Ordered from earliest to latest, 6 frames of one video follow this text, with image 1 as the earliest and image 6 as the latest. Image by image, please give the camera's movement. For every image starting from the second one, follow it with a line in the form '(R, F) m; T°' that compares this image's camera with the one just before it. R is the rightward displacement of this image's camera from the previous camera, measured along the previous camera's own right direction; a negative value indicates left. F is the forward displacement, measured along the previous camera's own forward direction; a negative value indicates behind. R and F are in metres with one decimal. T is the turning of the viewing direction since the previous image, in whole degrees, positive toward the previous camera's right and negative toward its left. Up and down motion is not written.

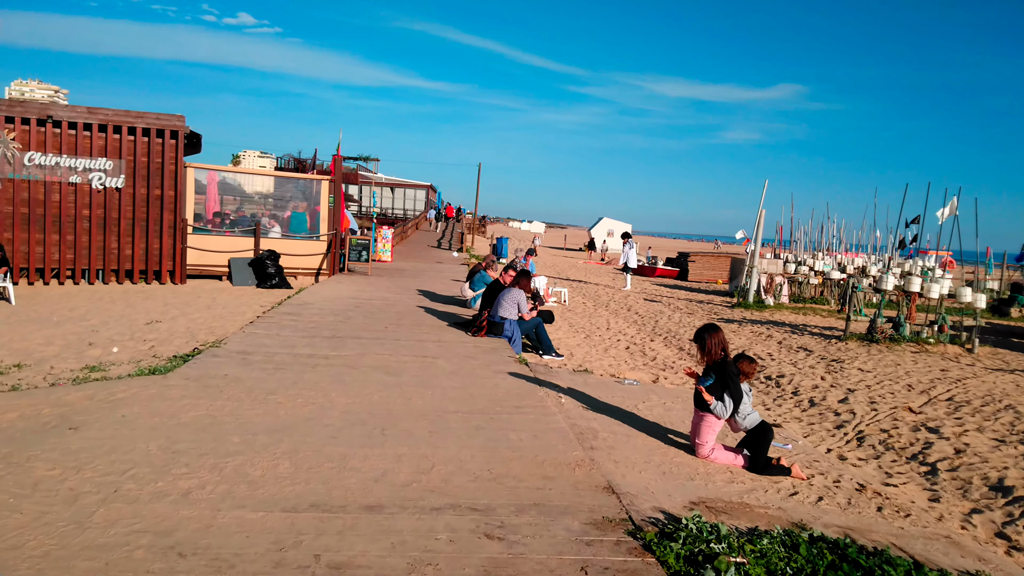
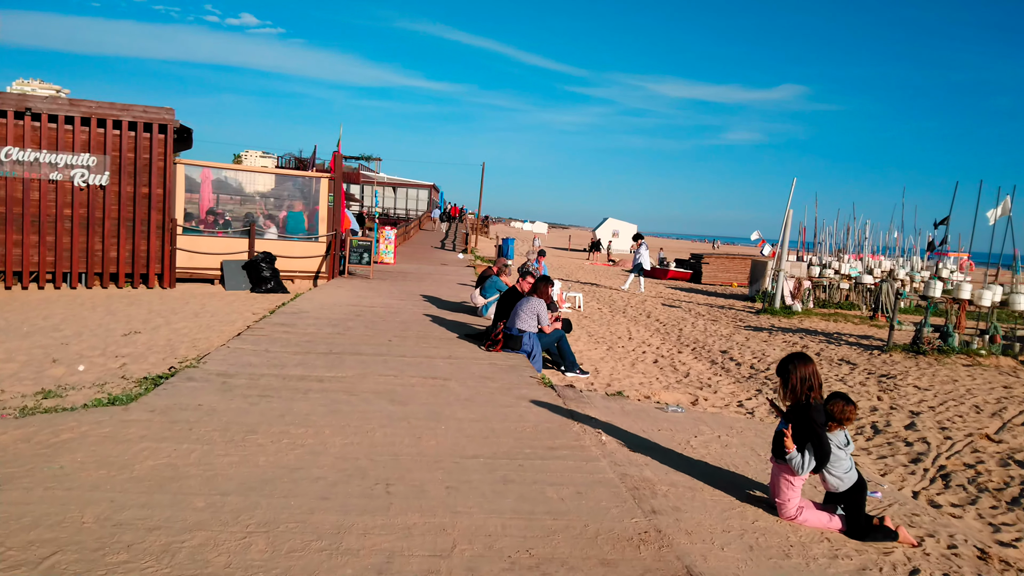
(-0.2, +1.0) m; 0°
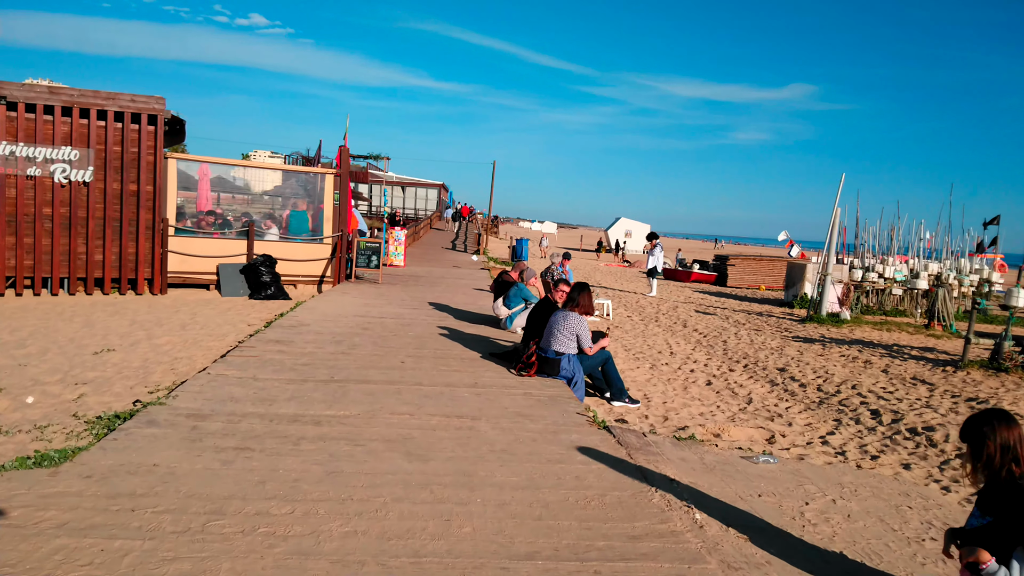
(-0.2, +1.2) m; -1°
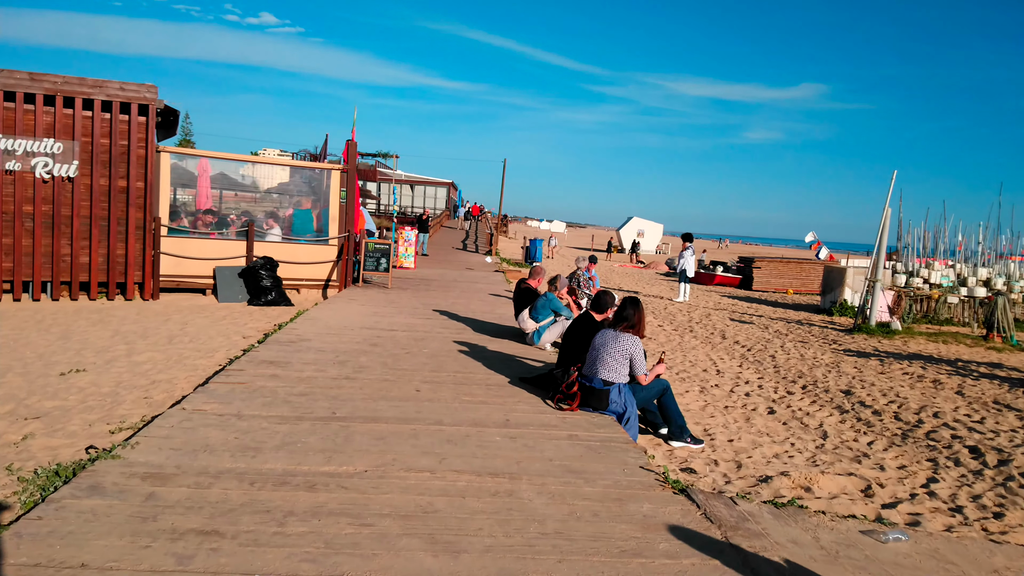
(-0.2, +1.1) m; -1°
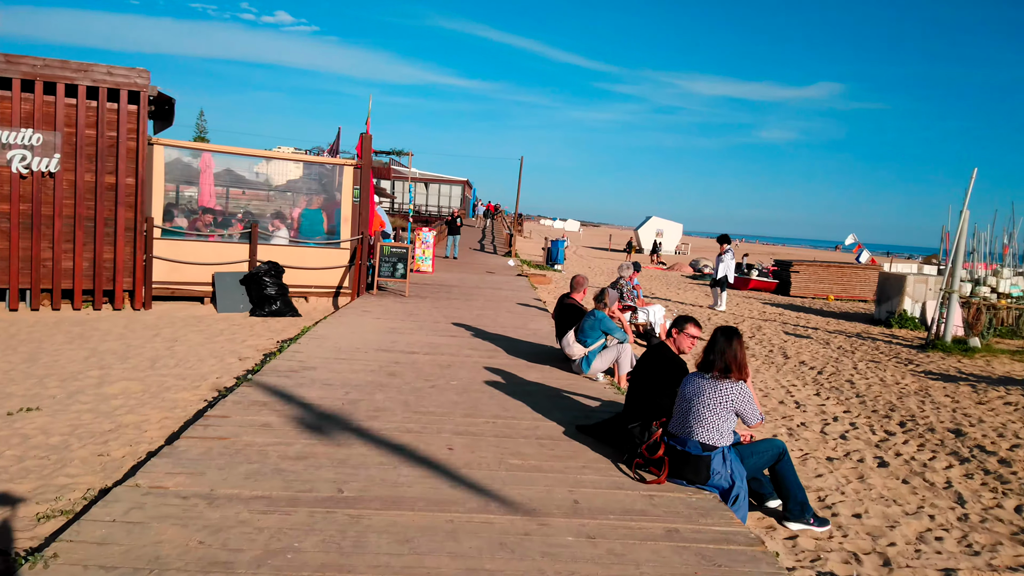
(-0.2, +1.3) m; -1°
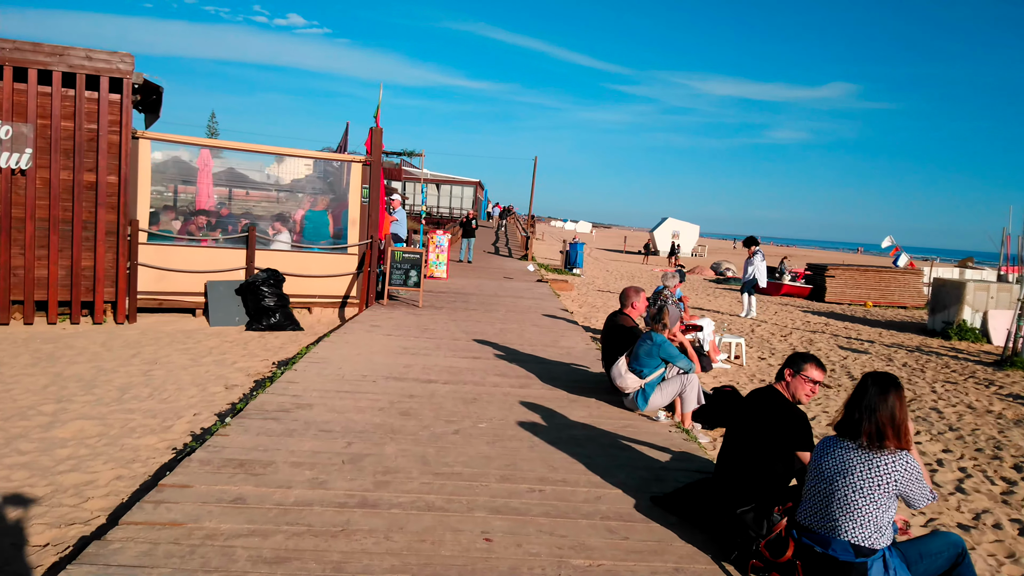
(-0.2, +1.2) m; -1°
